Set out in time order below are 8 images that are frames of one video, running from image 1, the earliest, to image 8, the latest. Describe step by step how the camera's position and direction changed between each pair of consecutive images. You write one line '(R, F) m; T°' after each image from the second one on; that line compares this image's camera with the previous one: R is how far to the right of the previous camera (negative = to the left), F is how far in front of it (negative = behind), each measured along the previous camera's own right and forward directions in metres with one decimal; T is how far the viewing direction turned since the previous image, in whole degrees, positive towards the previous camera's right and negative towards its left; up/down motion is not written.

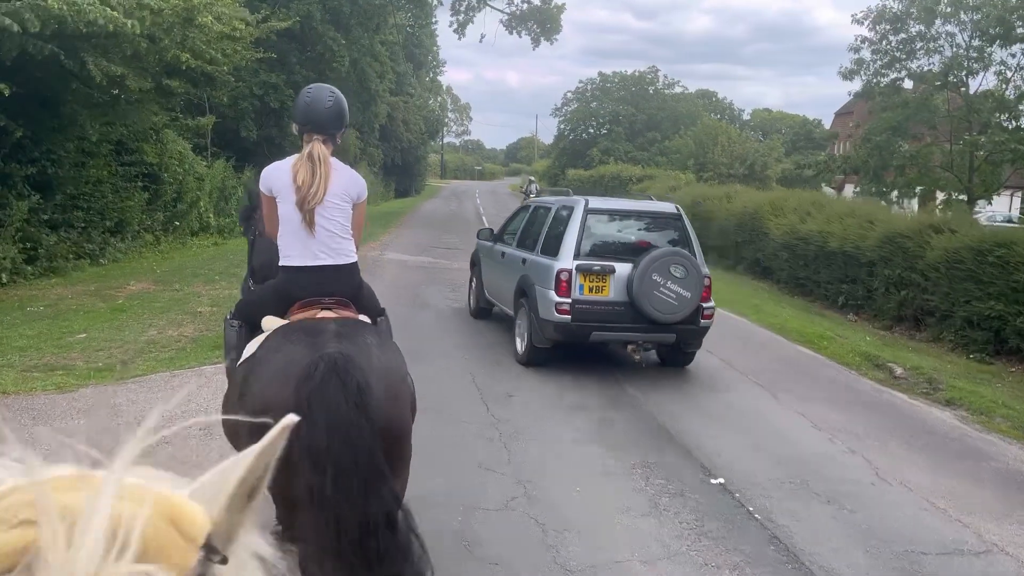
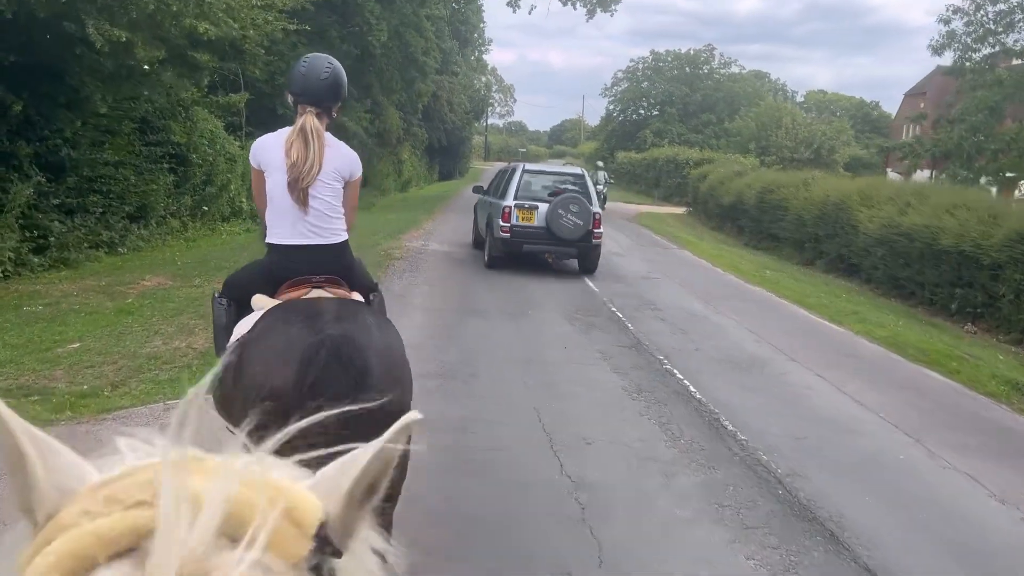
(-0.3, +1.8) m; -3°
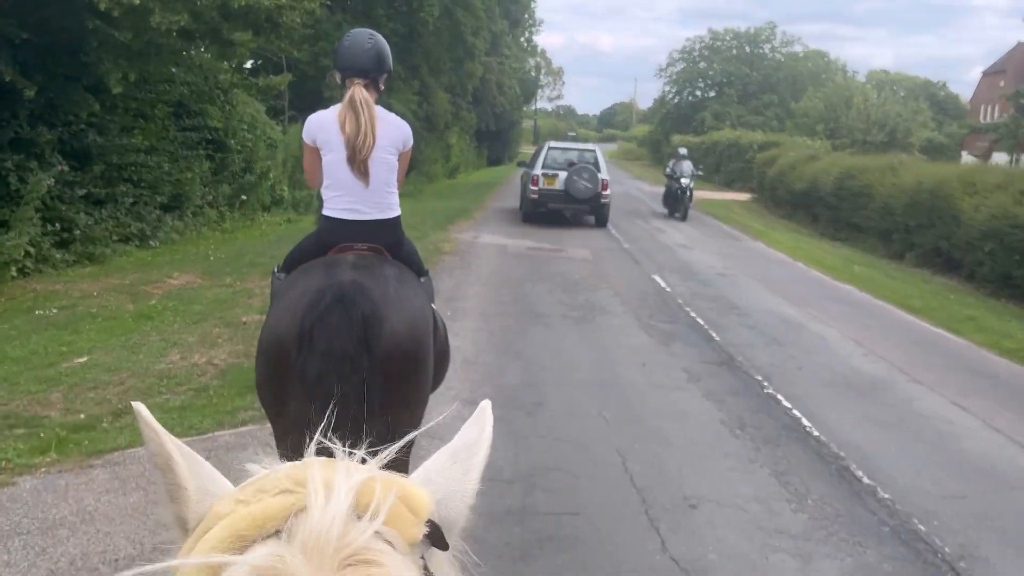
(-0.2, +1.3) m; -3°
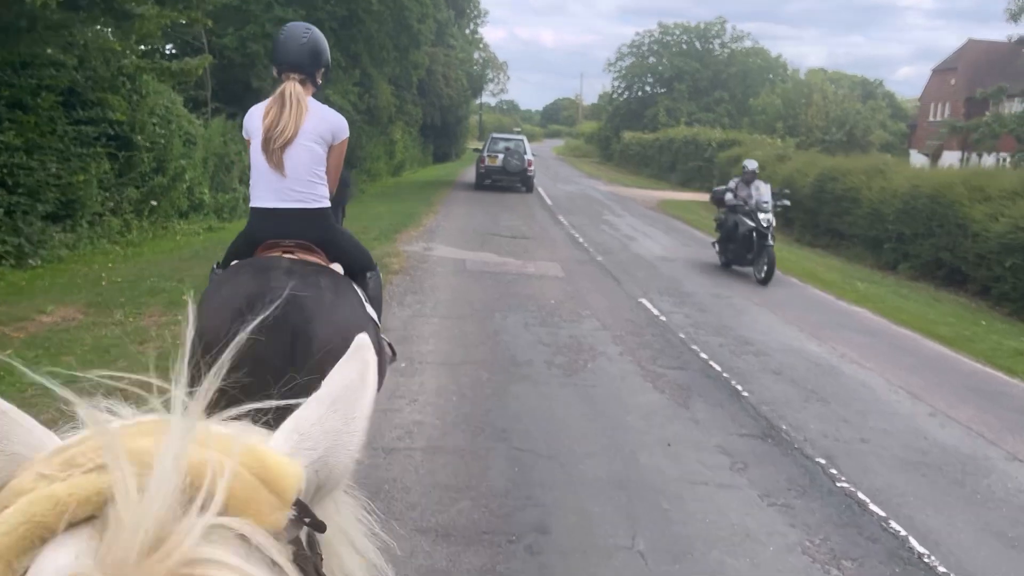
(-0.2, +2.1) m; +4°
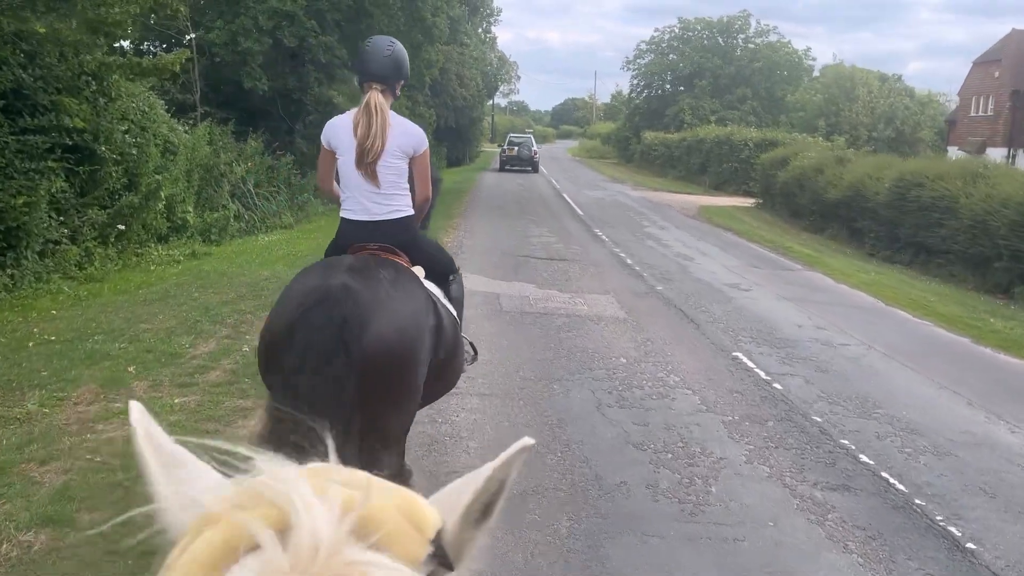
(-0.5, +2.6) m; -1°
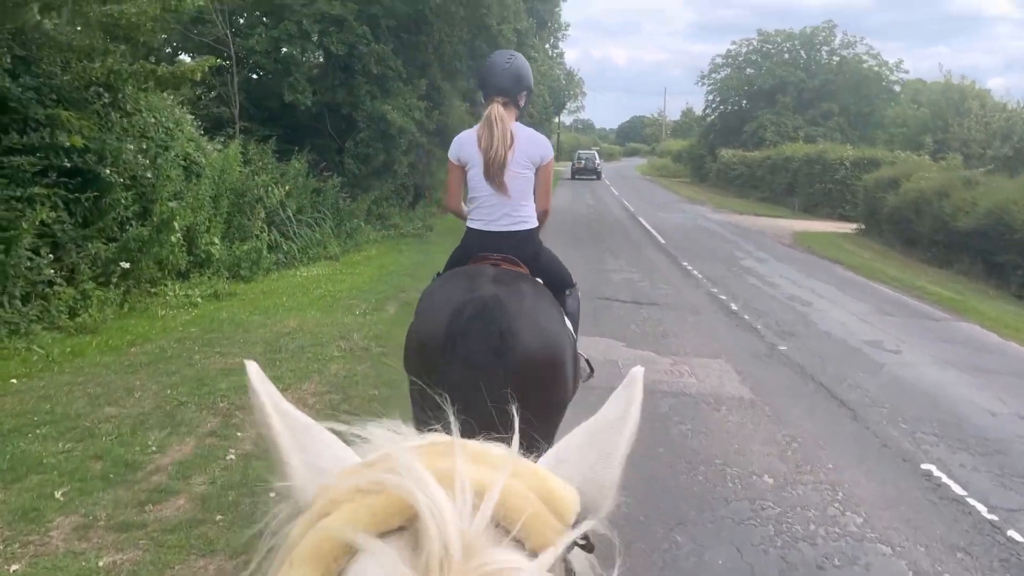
(-0.2, +2.3) m; -4°
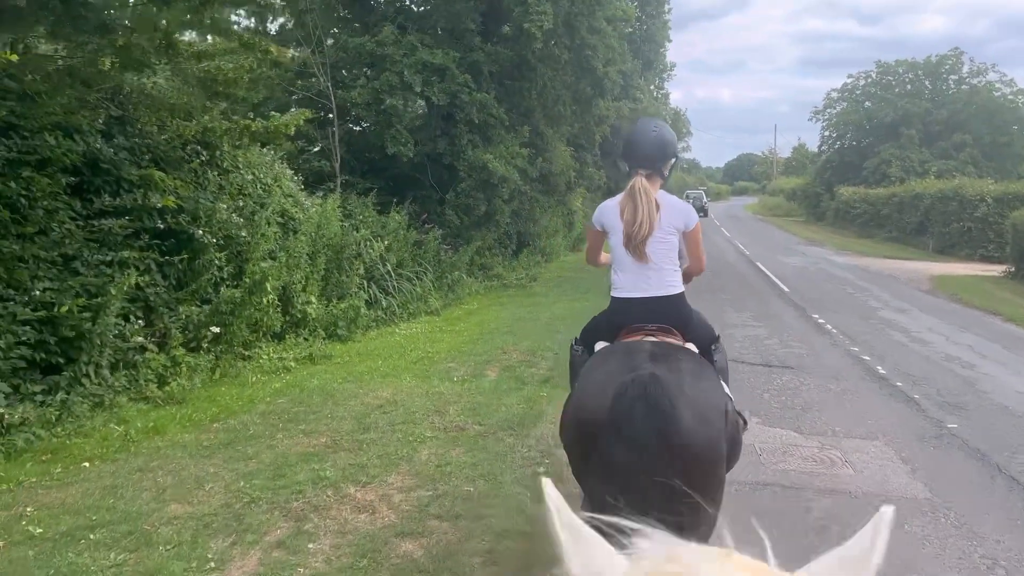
(-0.1, +1.0) m; -7°
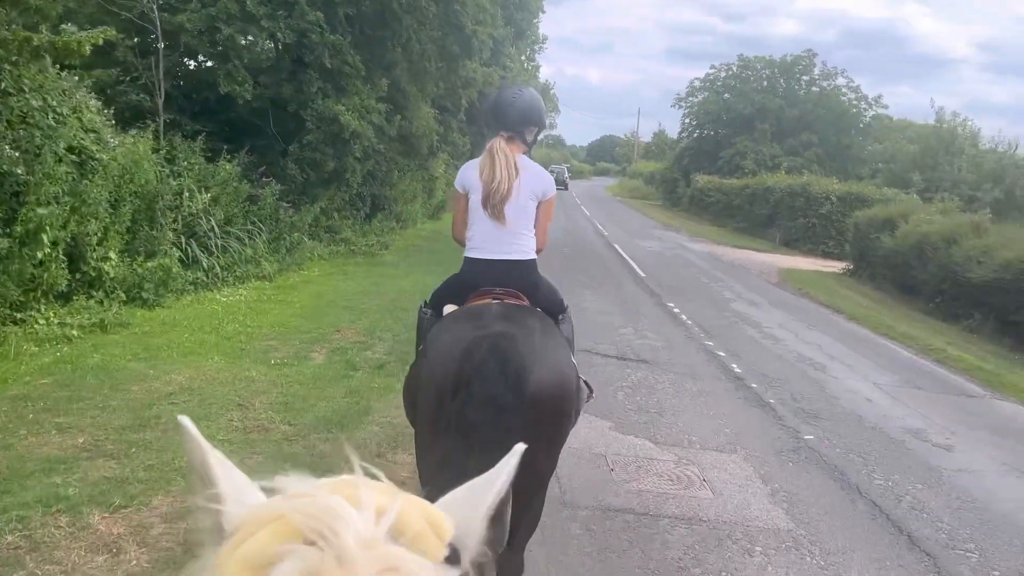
(+0.2, +1.1) m; +10°
